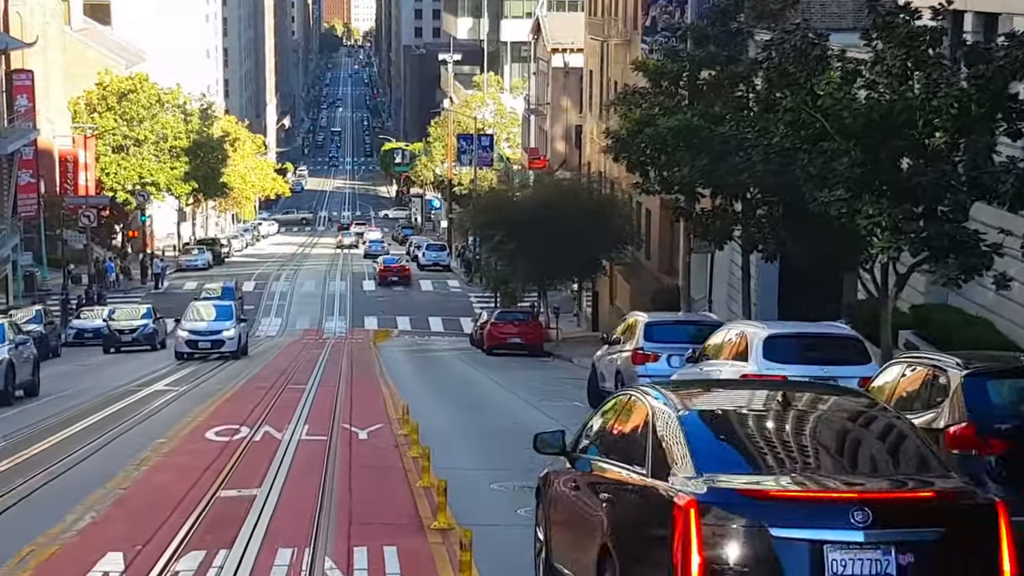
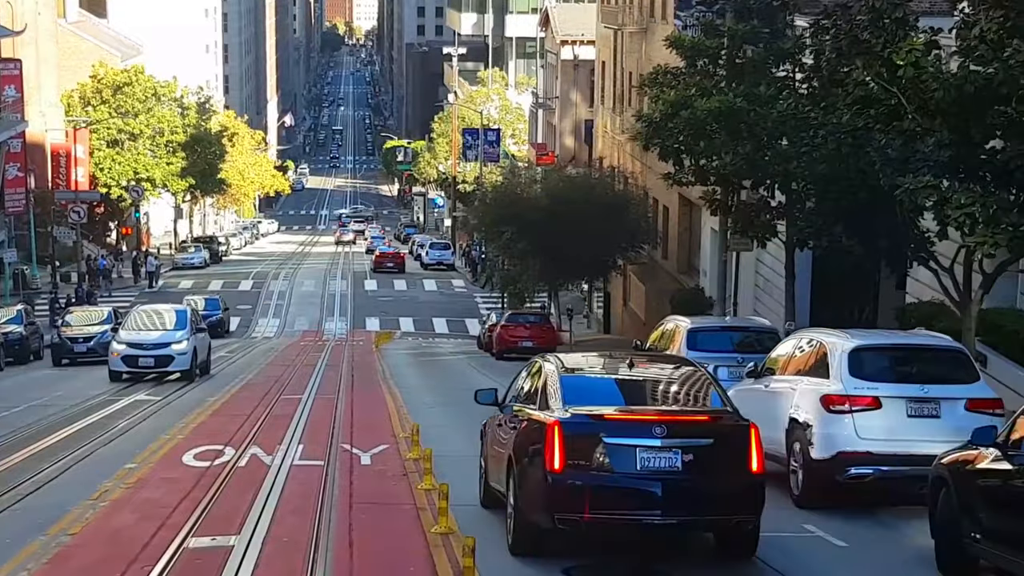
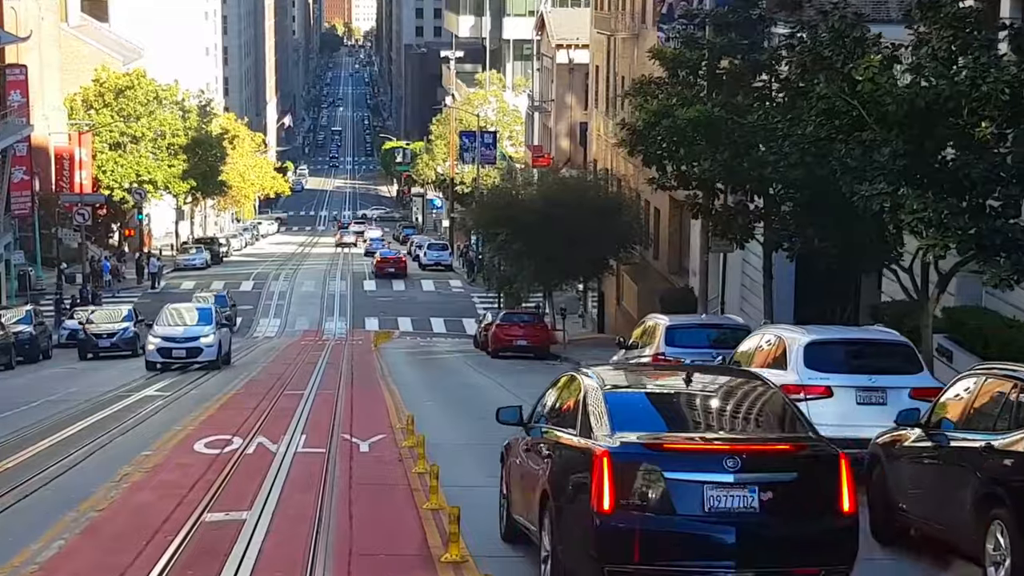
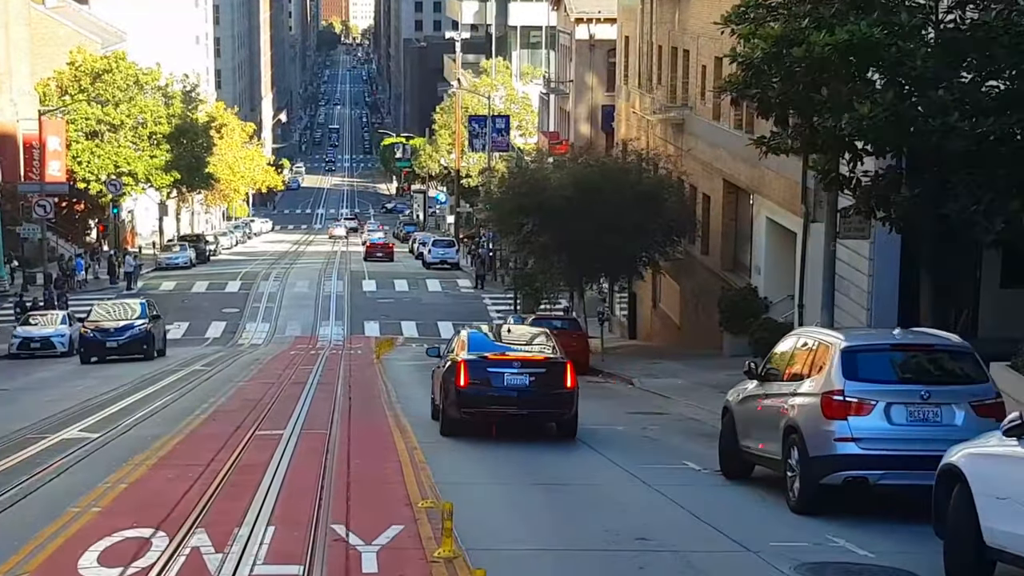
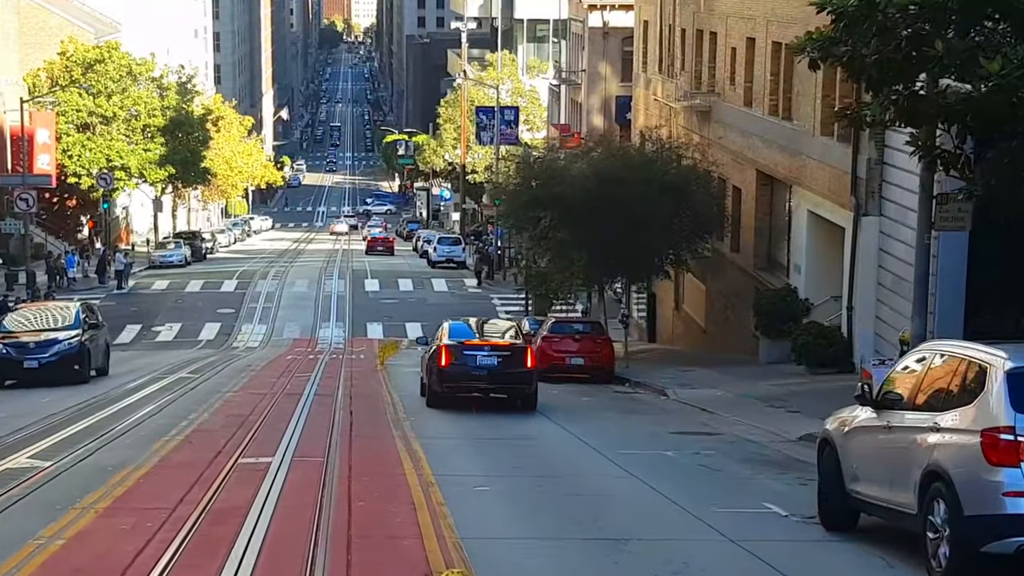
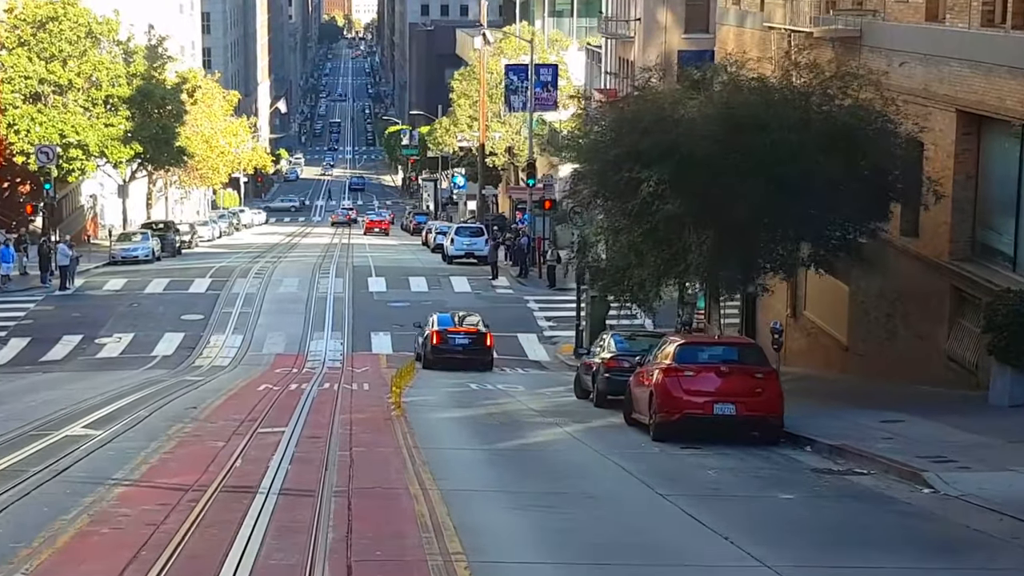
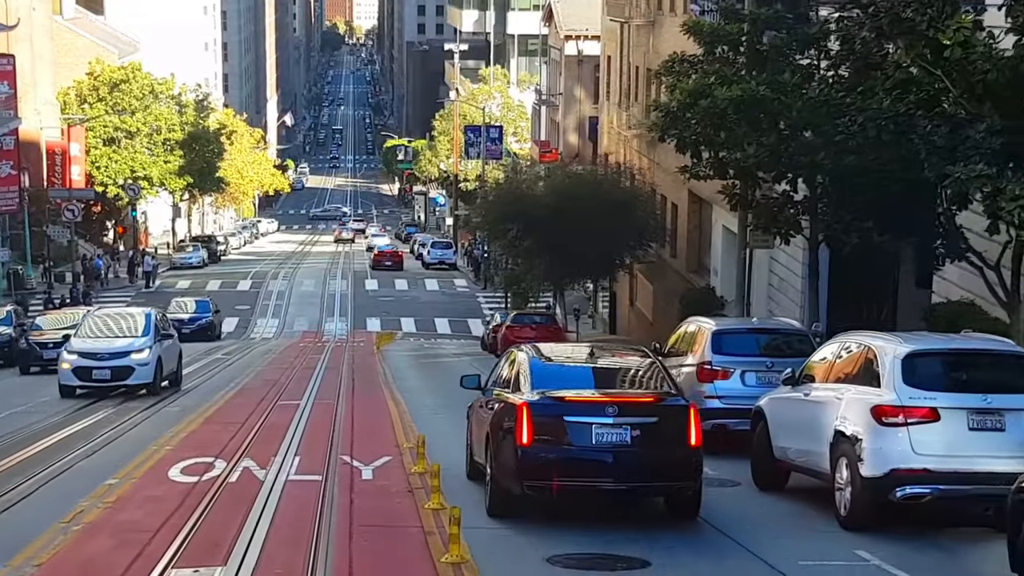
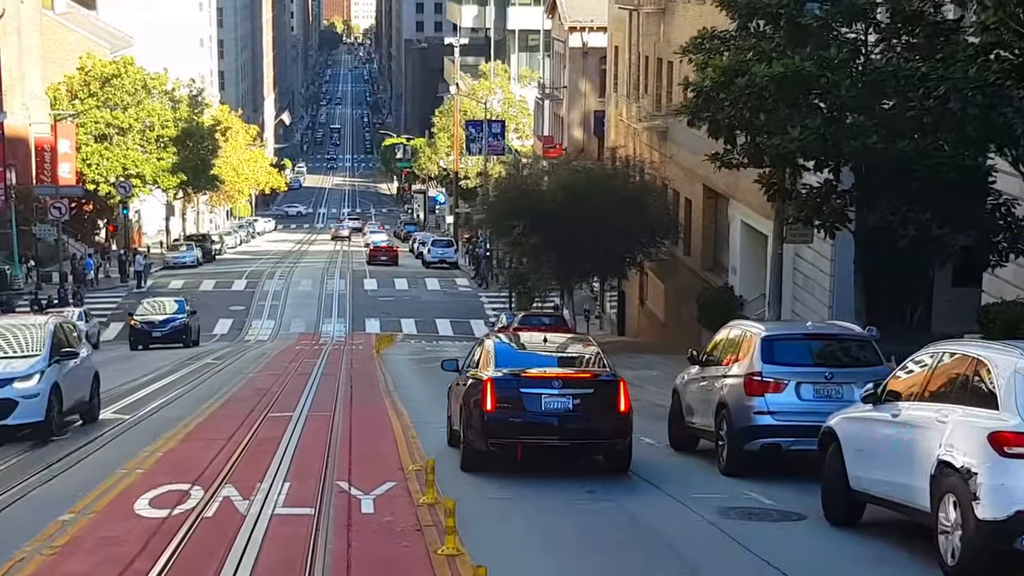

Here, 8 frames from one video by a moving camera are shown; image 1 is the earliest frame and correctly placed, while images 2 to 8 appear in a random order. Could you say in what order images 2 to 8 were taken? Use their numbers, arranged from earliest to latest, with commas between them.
3, 2, 7, 8, 4, 5, 6
